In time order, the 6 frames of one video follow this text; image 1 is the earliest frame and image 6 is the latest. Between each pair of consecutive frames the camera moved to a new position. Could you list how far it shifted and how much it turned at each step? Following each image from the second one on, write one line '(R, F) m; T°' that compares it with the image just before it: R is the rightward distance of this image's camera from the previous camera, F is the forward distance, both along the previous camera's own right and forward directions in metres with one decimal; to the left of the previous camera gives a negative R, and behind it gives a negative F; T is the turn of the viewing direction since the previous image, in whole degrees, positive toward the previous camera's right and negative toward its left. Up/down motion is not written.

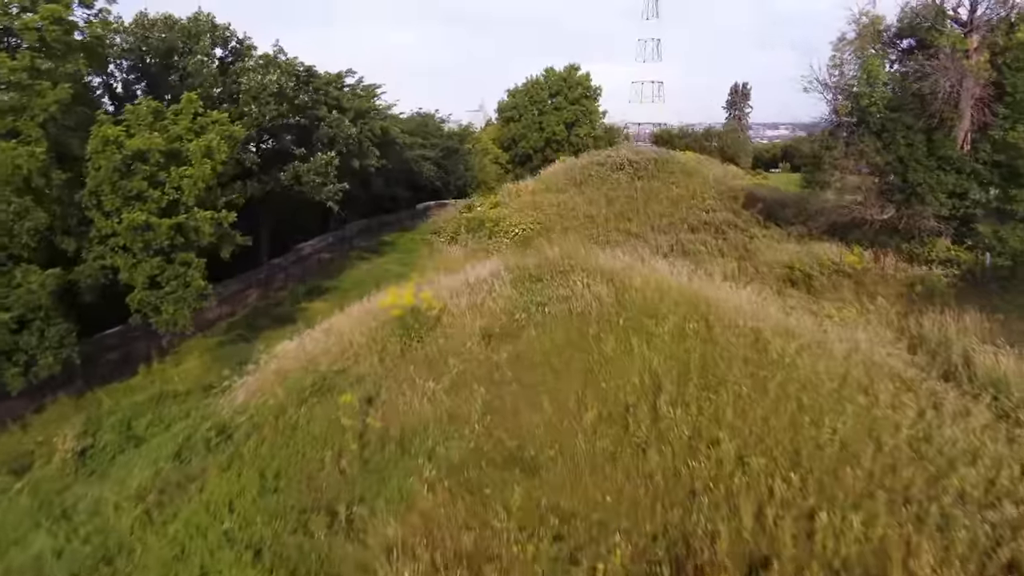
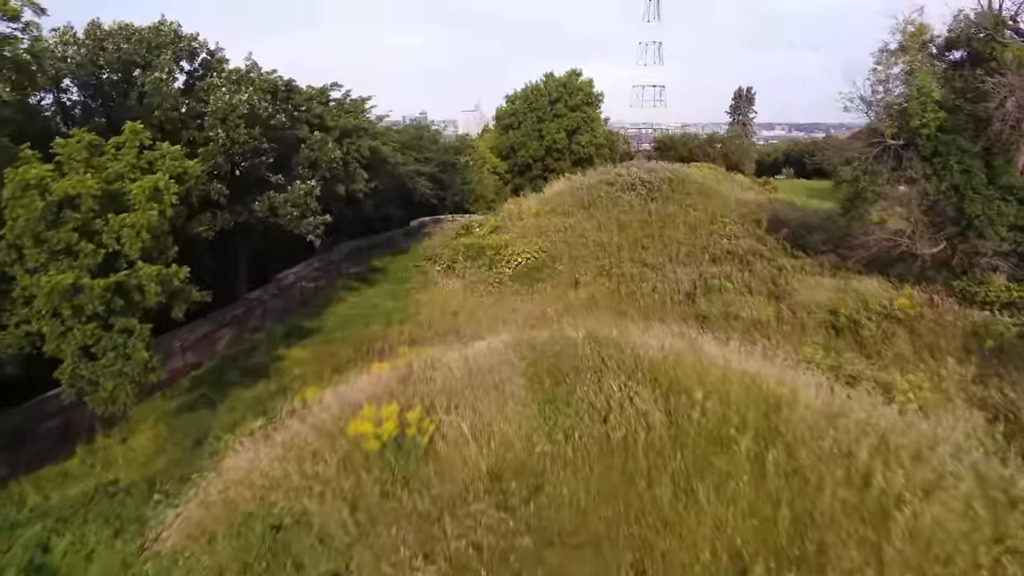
(-0.1, +1.5) m; 0°
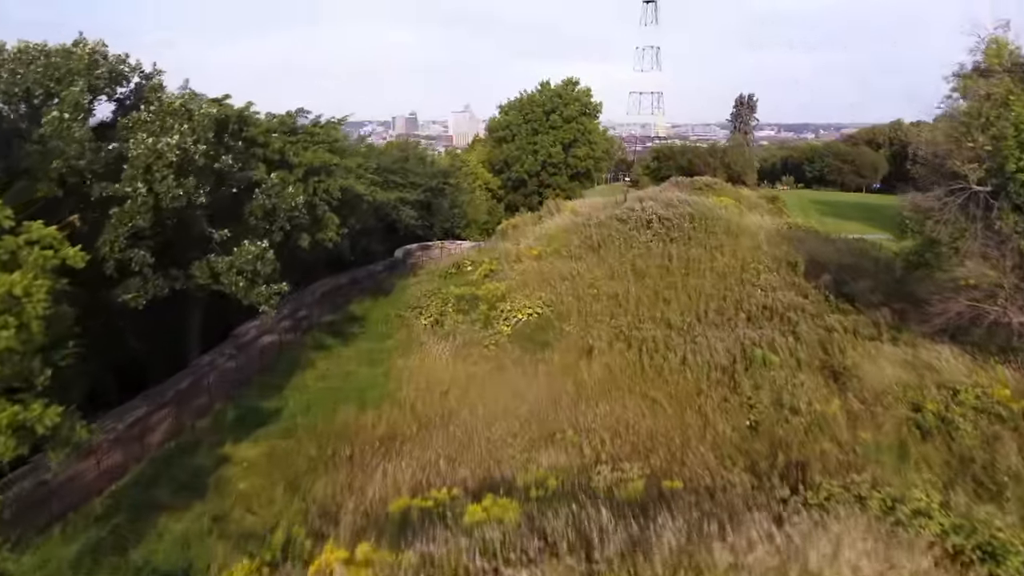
(-0.1, +2.2) m; +1°
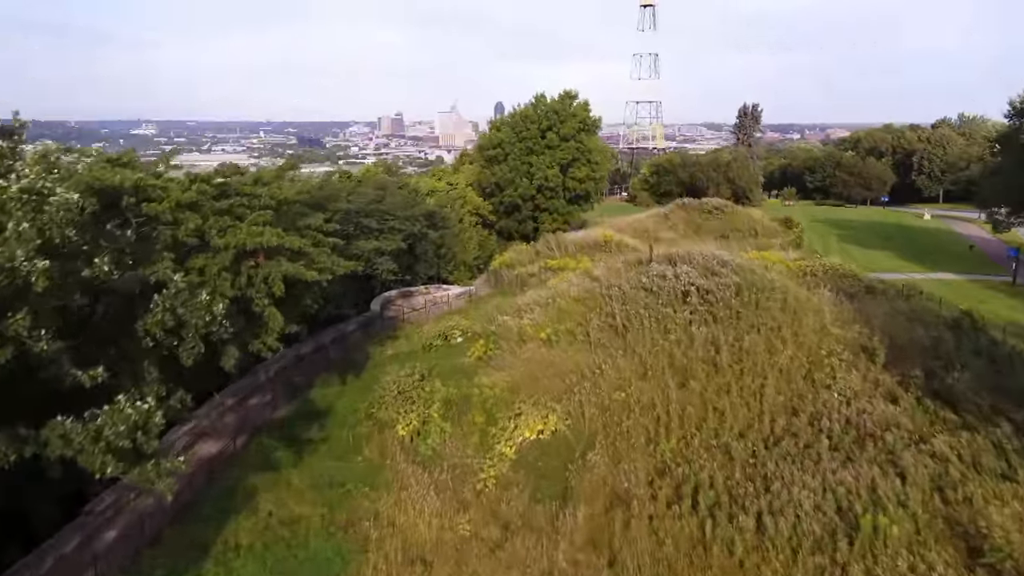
(-0.2, +3.0) m; +1°
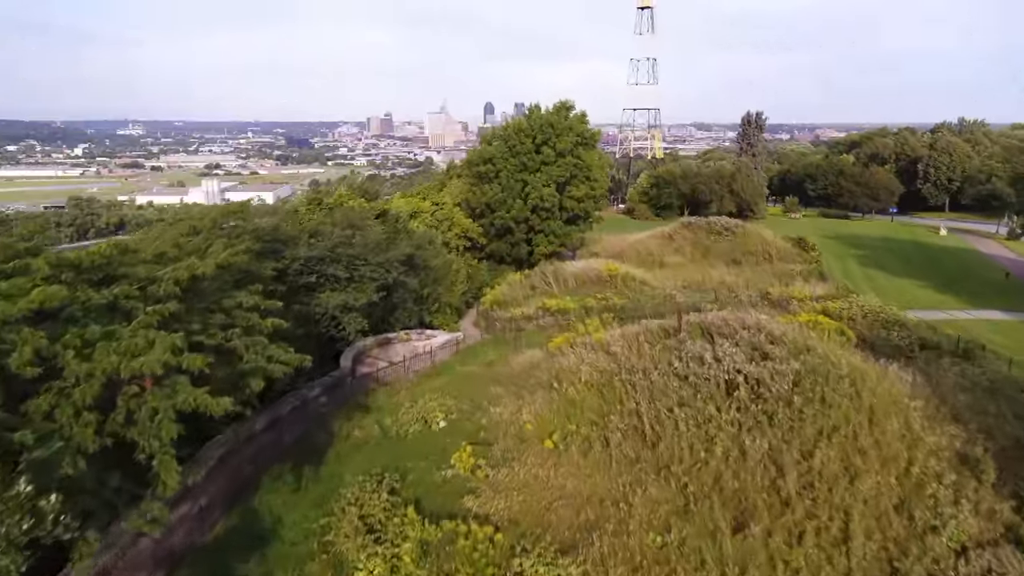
(-0.1, +2.6) m; +1°
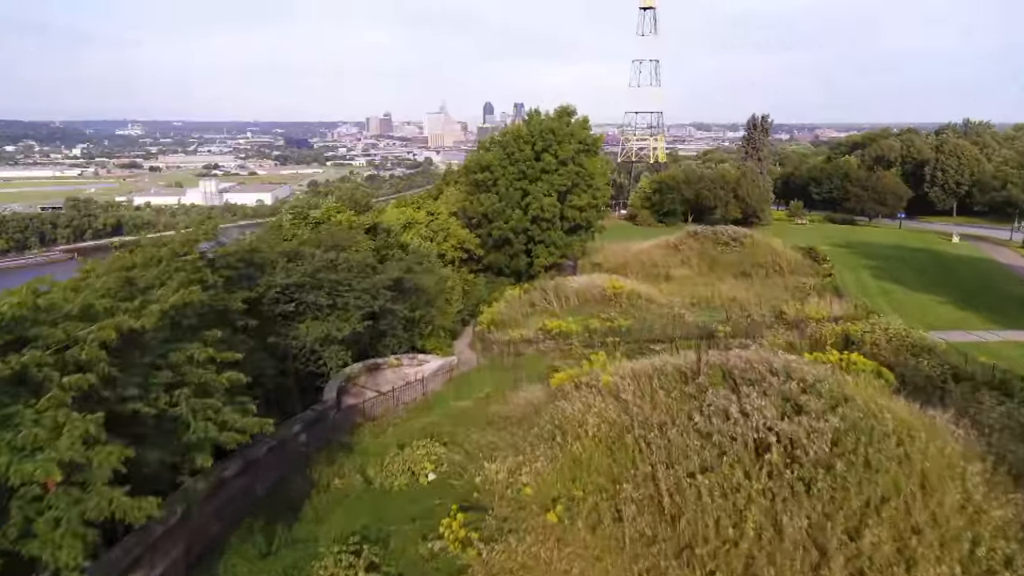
(0.0, +1.2) m; 0°
